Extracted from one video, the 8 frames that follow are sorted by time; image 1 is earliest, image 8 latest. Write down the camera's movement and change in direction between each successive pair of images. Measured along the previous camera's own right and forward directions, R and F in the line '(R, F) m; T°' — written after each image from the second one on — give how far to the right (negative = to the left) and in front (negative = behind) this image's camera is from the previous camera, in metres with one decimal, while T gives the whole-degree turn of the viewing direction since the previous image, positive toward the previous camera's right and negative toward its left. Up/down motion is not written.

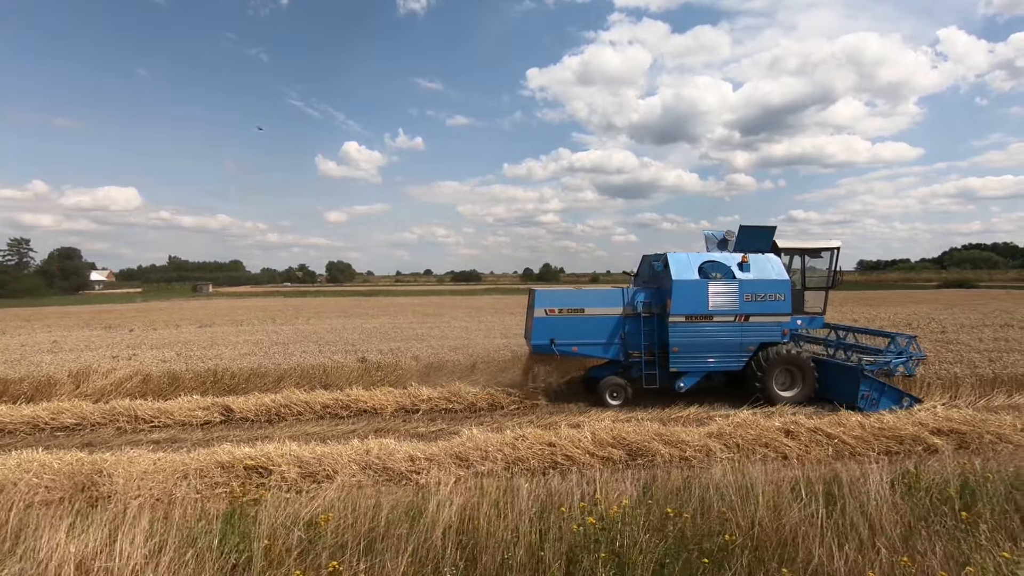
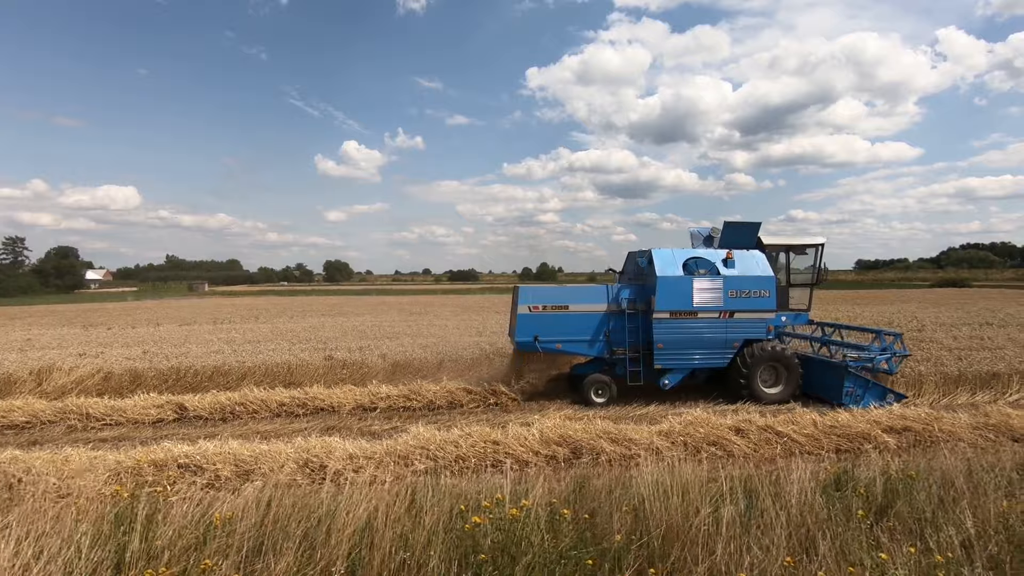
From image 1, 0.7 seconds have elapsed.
(+0.6, +0.1) m; 0°
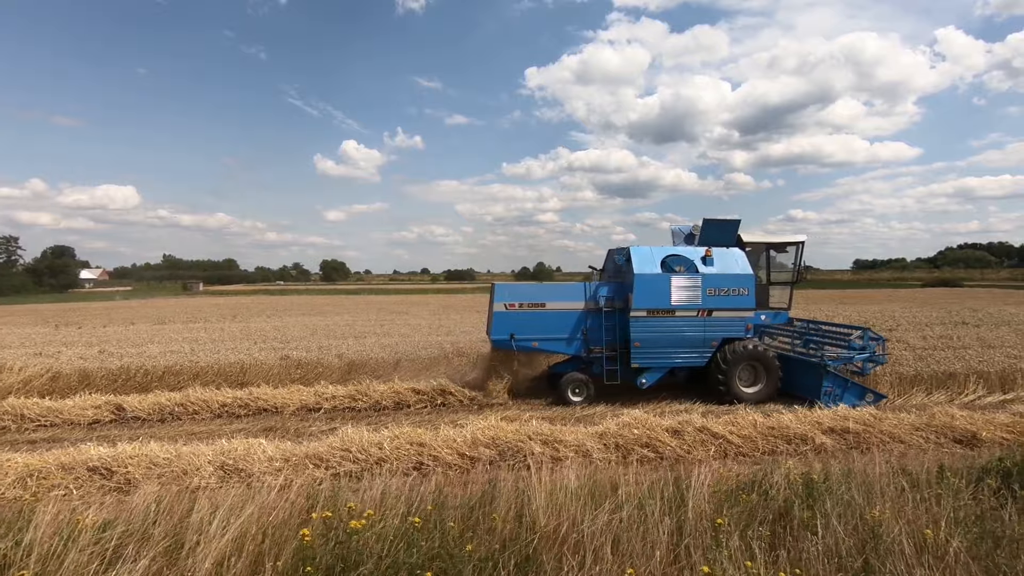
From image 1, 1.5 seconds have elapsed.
(+0.8, +0.1) m; 0°
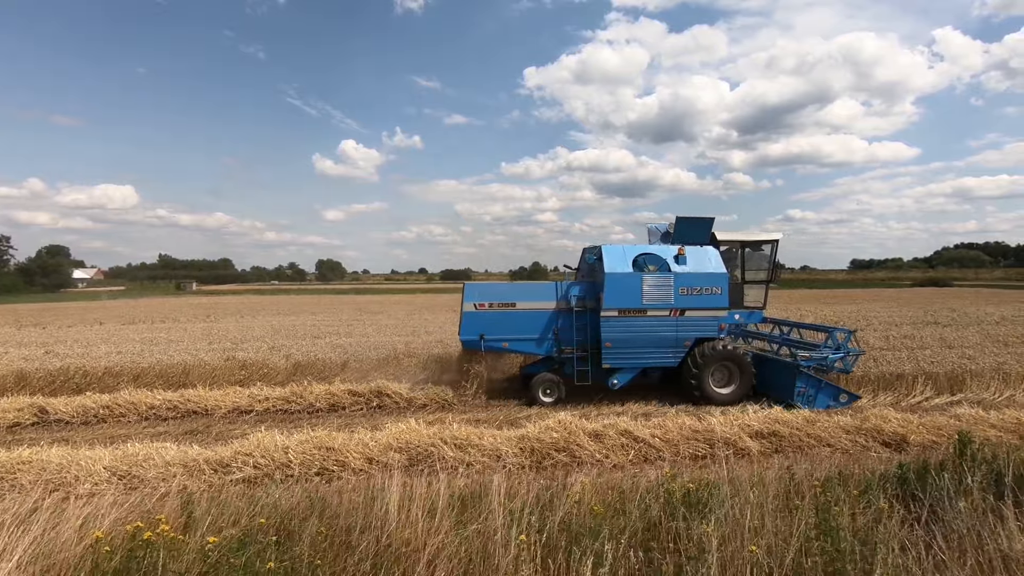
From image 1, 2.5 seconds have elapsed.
(+0.9, +0.2) m; 0°
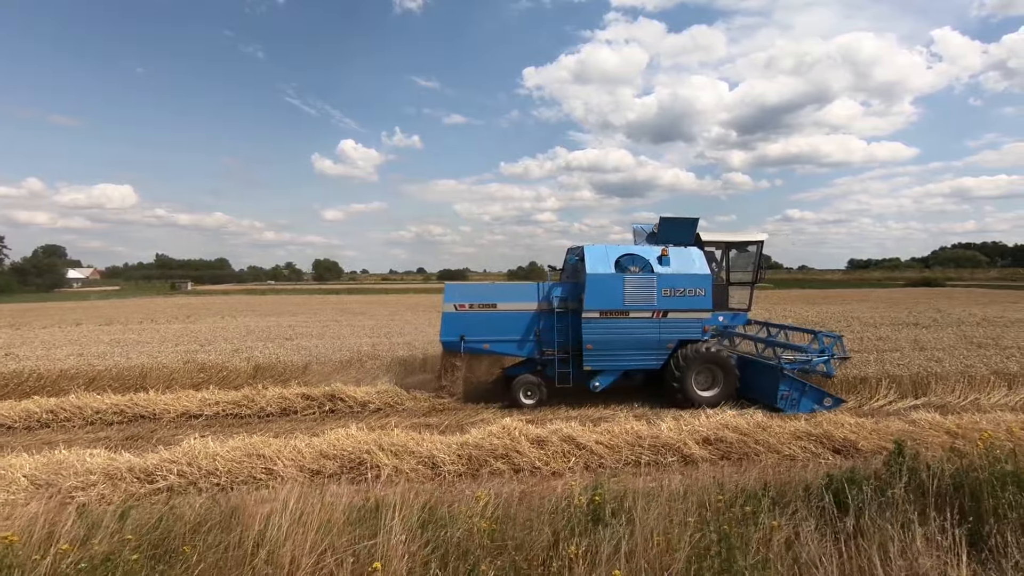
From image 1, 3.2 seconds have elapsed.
(+0.6, +0.2) m; 0°
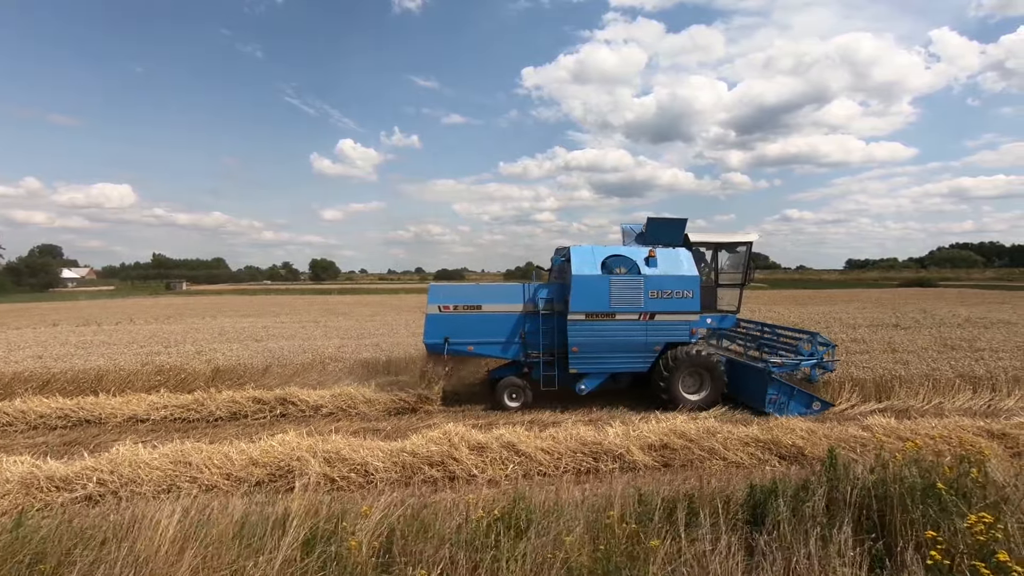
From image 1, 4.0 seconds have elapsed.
(+0.6, +0.2) m; 0°
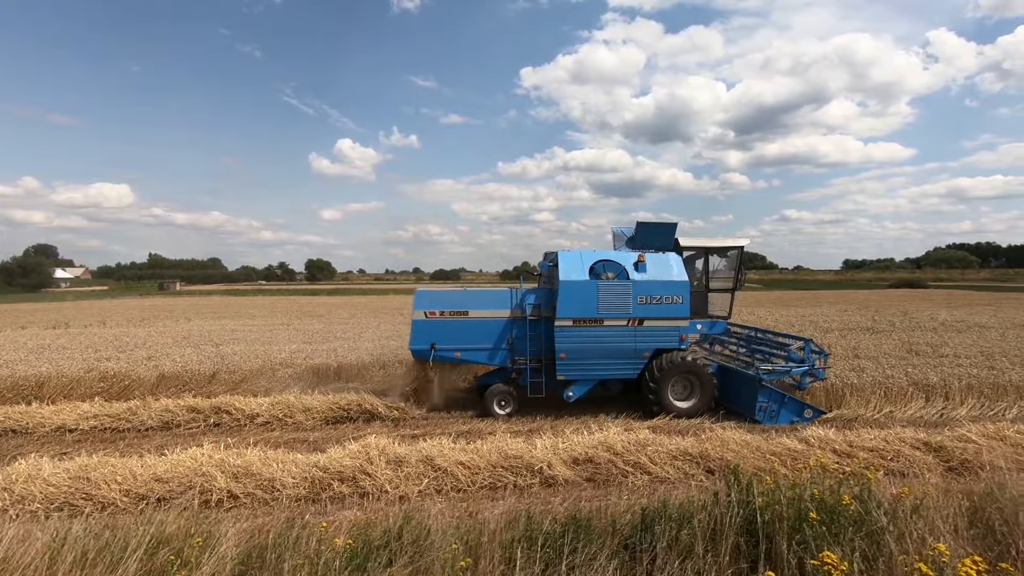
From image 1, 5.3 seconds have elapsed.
(+0.8, +0.2) m; 0°
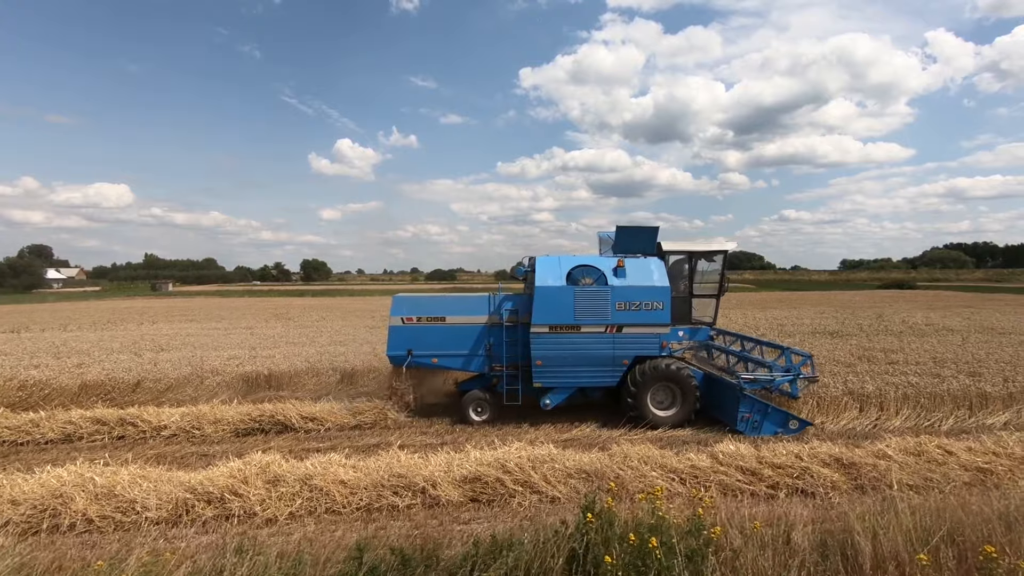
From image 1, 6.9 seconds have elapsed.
(+1.1, +0.3) m; 0°
